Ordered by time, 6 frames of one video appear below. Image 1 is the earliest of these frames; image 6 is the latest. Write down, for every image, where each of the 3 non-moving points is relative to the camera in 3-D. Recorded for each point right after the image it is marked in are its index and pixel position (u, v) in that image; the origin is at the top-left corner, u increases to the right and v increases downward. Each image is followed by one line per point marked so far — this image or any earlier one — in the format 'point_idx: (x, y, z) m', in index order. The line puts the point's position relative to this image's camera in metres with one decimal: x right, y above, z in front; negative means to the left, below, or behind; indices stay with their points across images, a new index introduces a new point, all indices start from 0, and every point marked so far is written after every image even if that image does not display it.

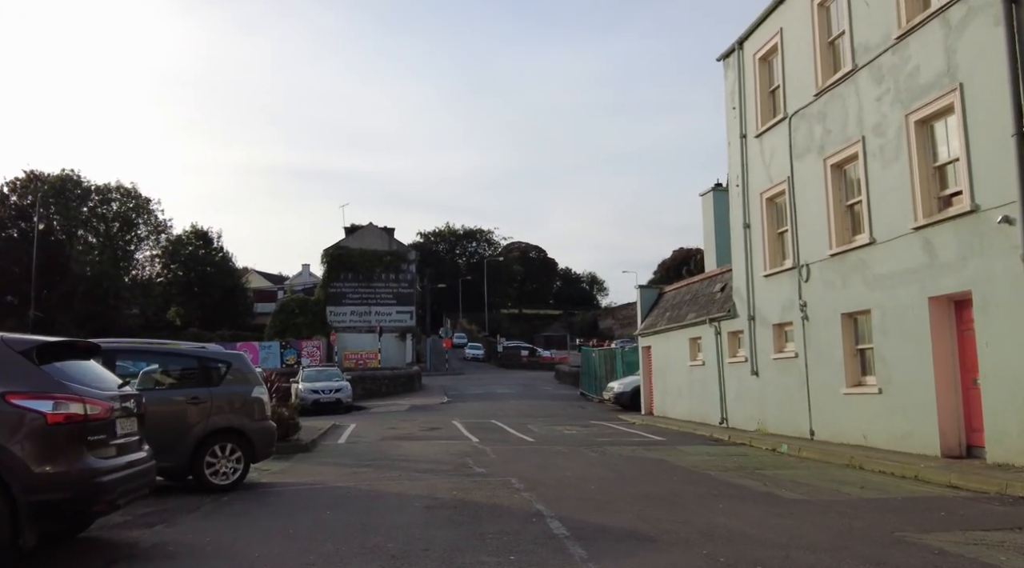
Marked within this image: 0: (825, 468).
0: (+4.8, -2.8, +12.0) m
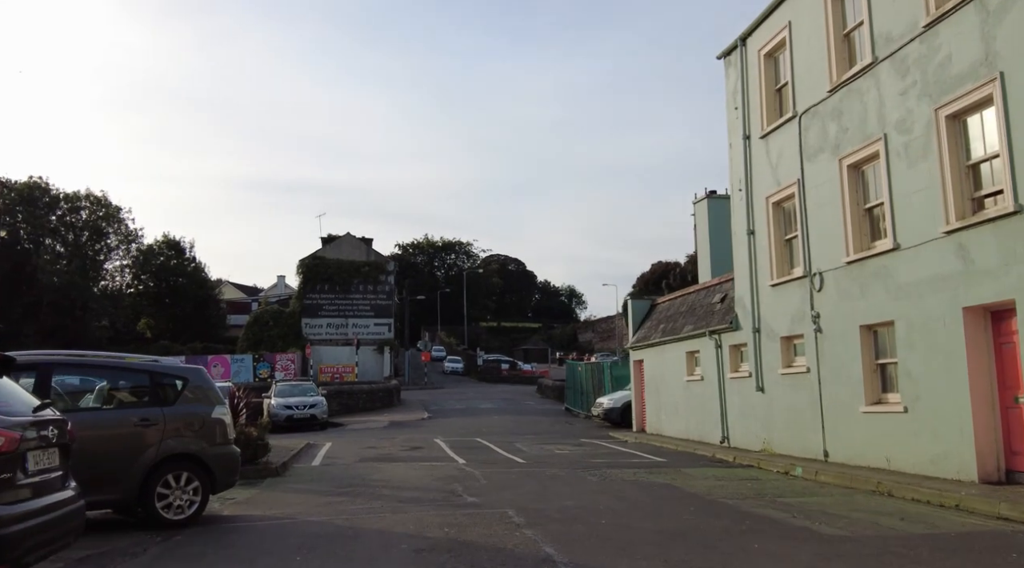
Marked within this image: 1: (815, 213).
0: (+4.7, -2.9, +10.9) m
1: (+5.4, +1.3, +14.1) m
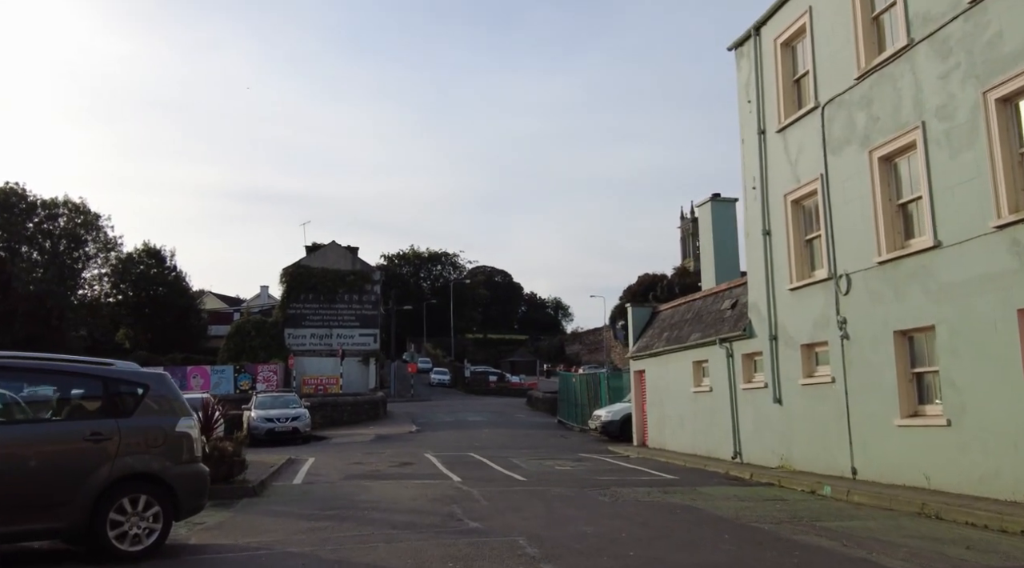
0: (+4.8, -2.9, +9.8) m
1: (+5.4, +1.2, +13.1) m
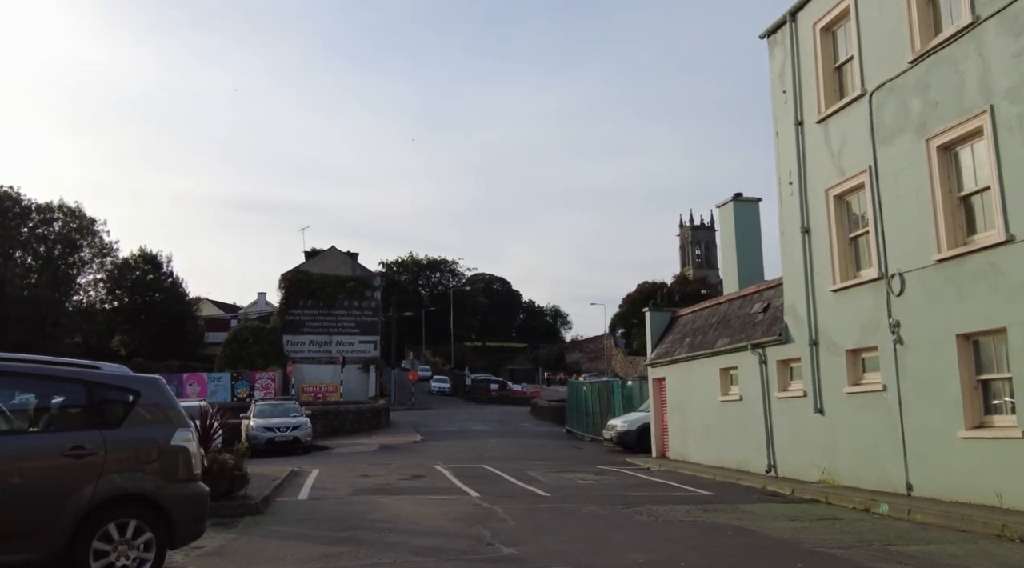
0: (+5.2, -2.9, +8.8) m
1: (+5.8, +1.2, +12.1) m
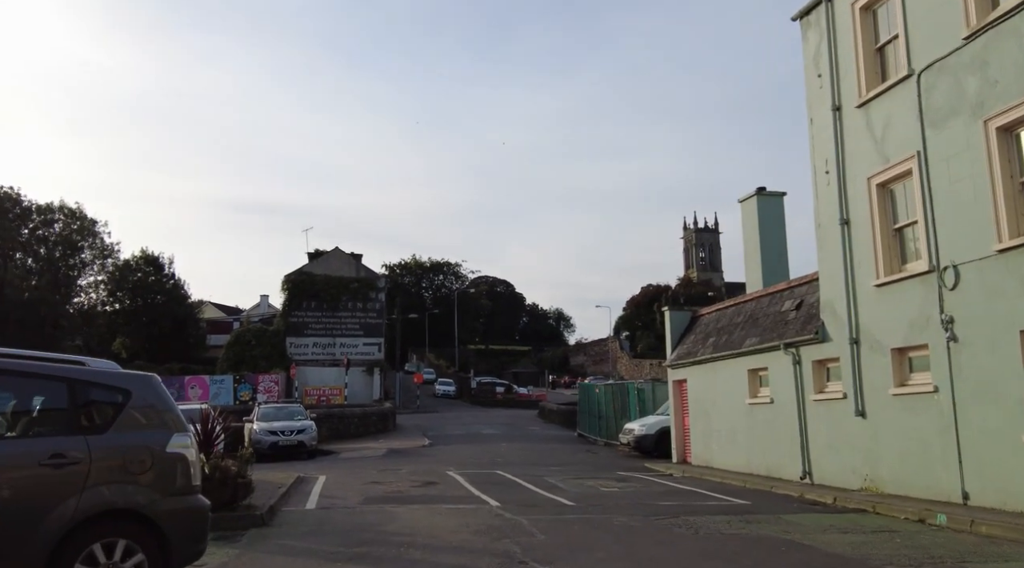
0: (+5.5, -2.8, +8.0) m
1: (+6.2, +1.3, +11.3) m
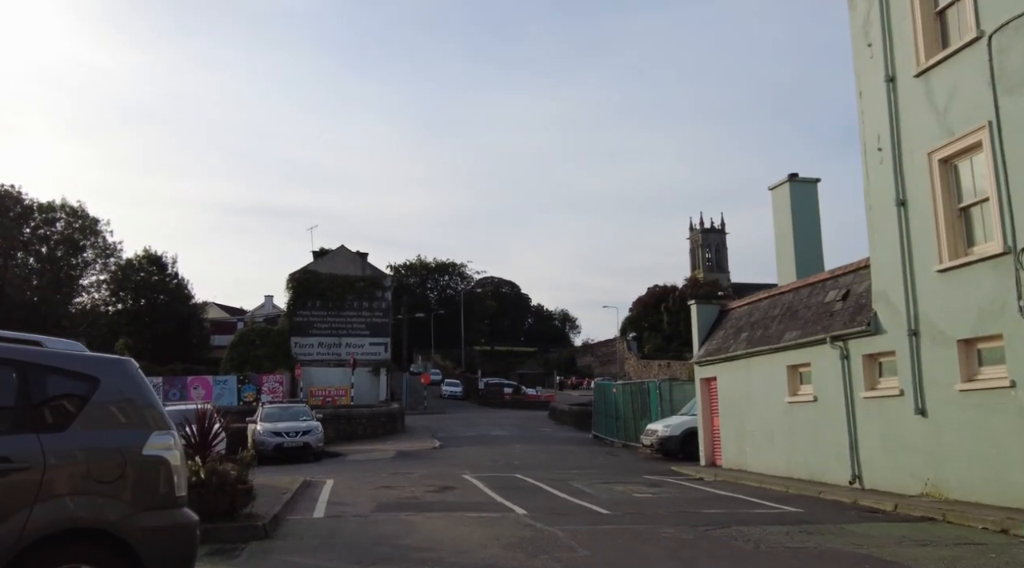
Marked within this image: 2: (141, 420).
0: (+5.9, -2.5, +6.8) m
1: (+6.6, +1.5, +10.2) m
2: (-2.3, -0.8, +5.0) m
